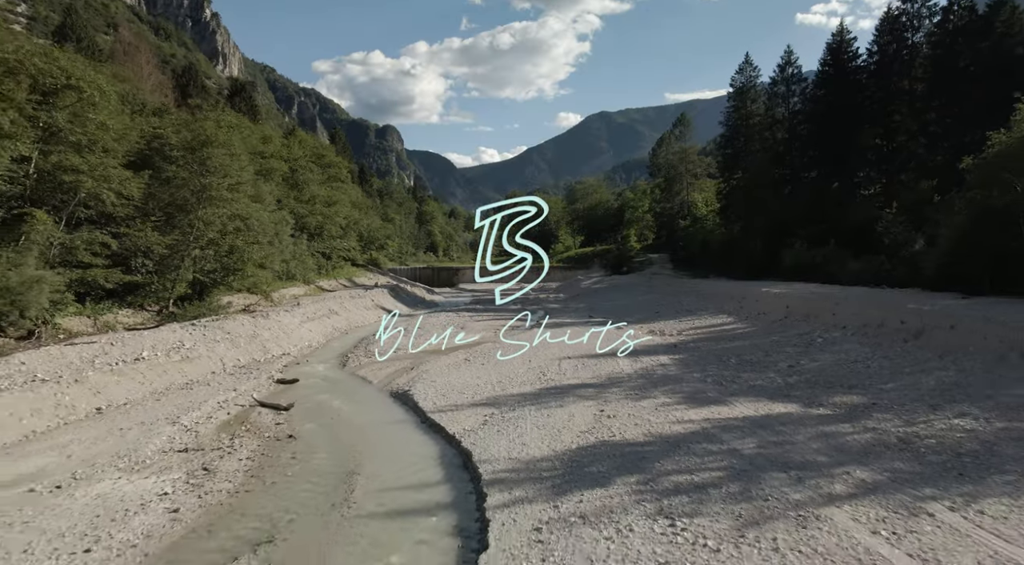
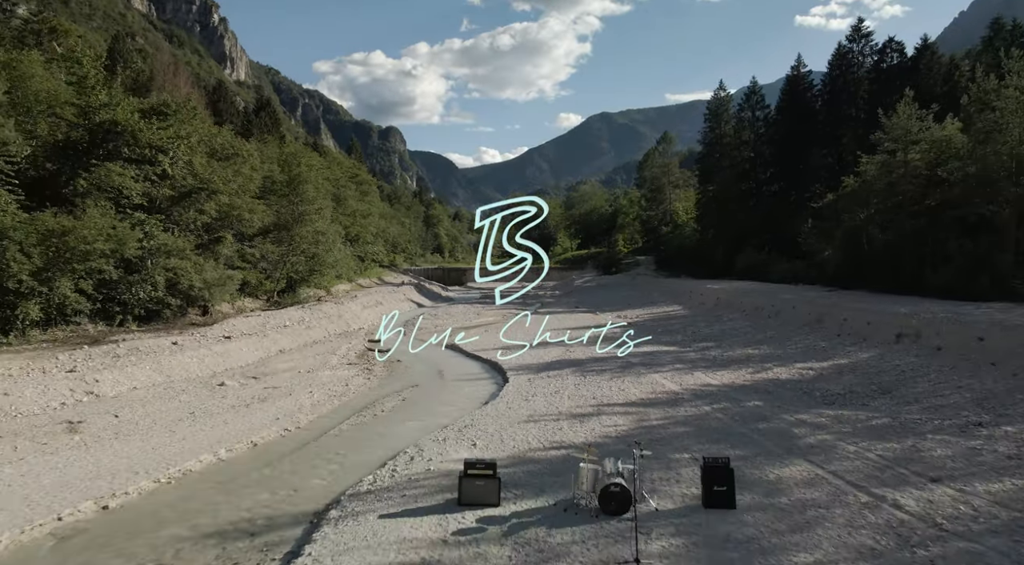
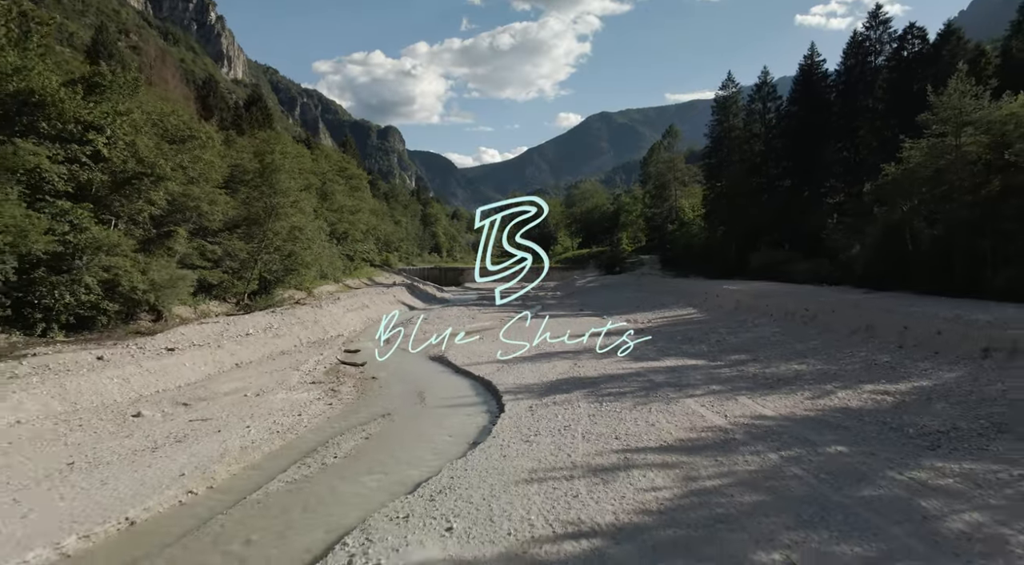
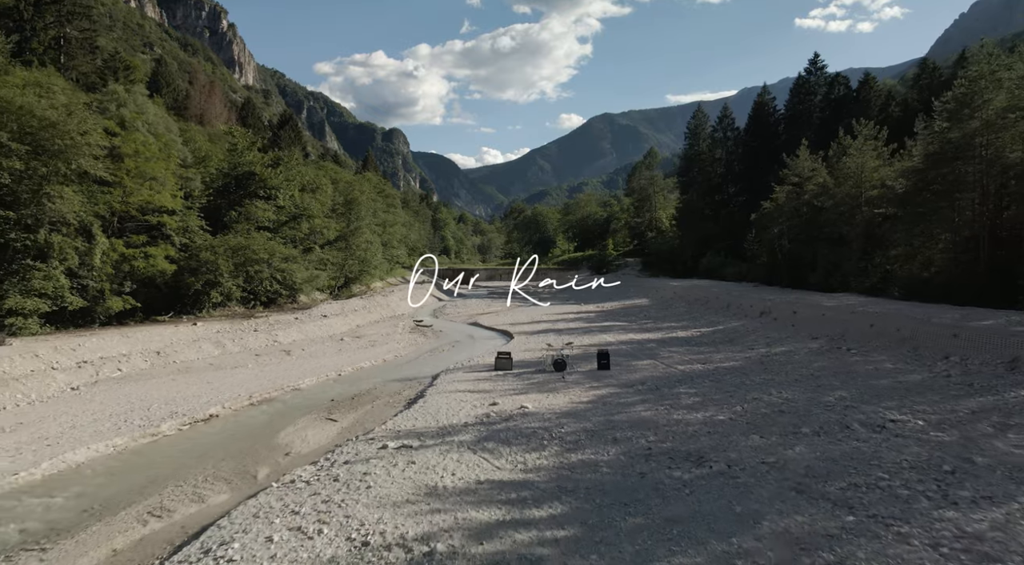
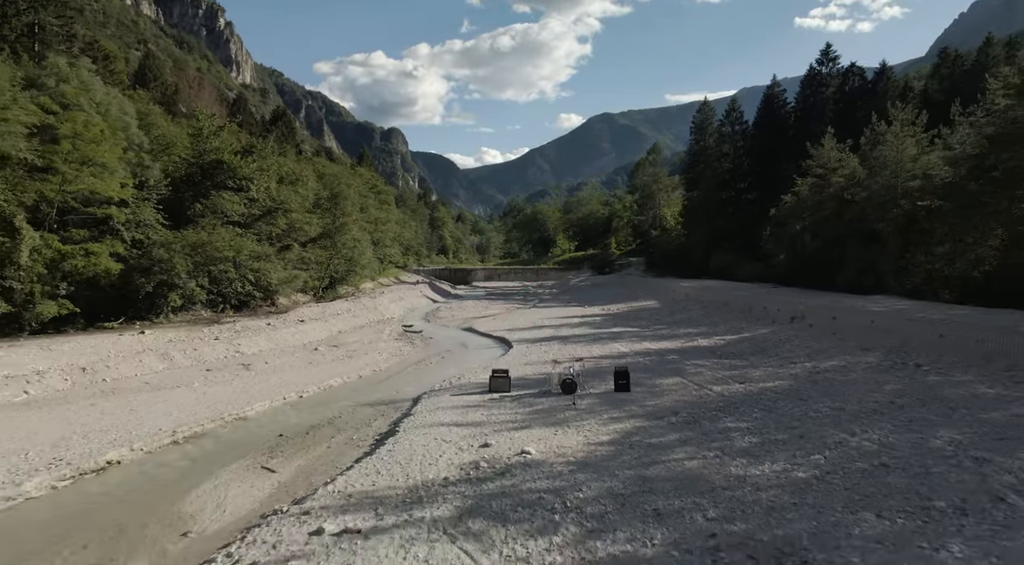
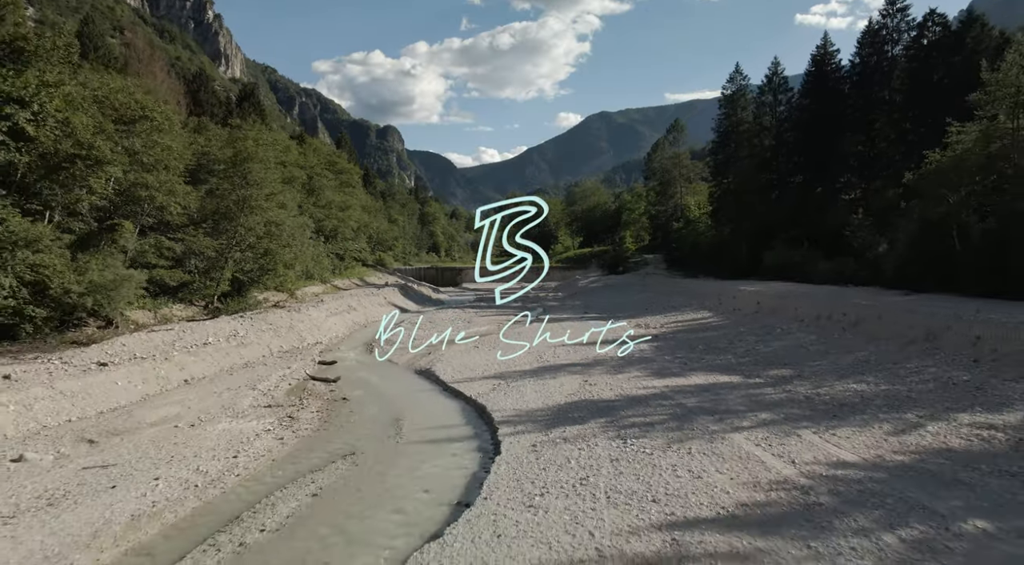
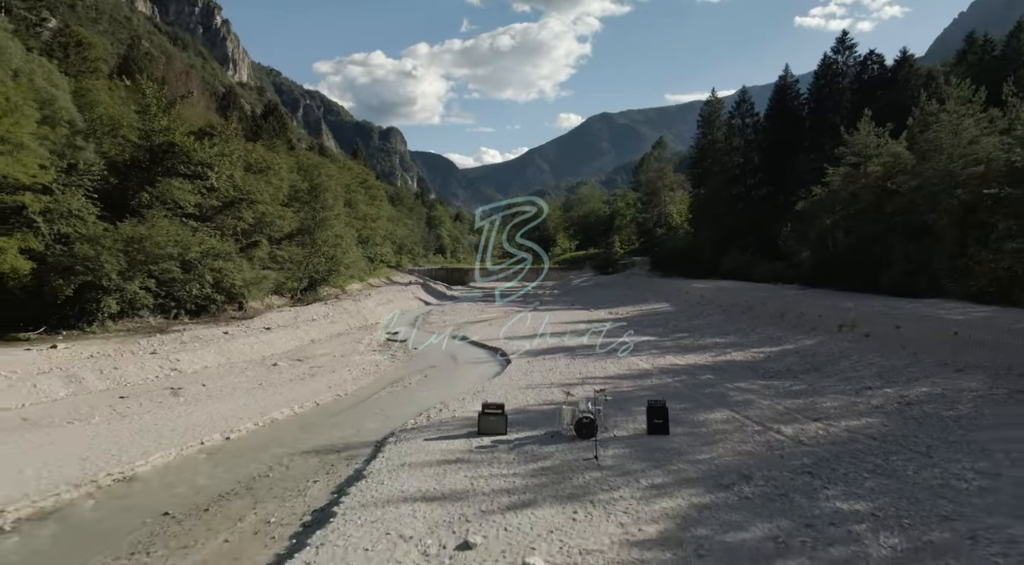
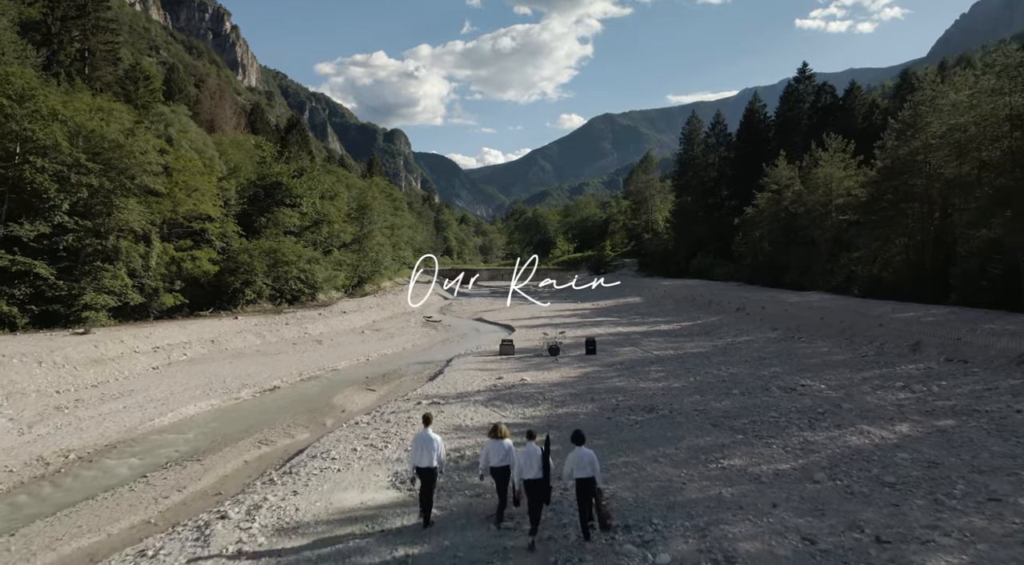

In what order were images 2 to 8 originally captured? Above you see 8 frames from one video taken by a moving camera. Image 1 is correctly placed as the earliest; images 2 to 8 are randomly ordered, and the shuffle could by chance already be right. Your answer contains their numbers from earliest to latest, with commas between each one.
6, 3, 2, 7, 5, 4, 8
